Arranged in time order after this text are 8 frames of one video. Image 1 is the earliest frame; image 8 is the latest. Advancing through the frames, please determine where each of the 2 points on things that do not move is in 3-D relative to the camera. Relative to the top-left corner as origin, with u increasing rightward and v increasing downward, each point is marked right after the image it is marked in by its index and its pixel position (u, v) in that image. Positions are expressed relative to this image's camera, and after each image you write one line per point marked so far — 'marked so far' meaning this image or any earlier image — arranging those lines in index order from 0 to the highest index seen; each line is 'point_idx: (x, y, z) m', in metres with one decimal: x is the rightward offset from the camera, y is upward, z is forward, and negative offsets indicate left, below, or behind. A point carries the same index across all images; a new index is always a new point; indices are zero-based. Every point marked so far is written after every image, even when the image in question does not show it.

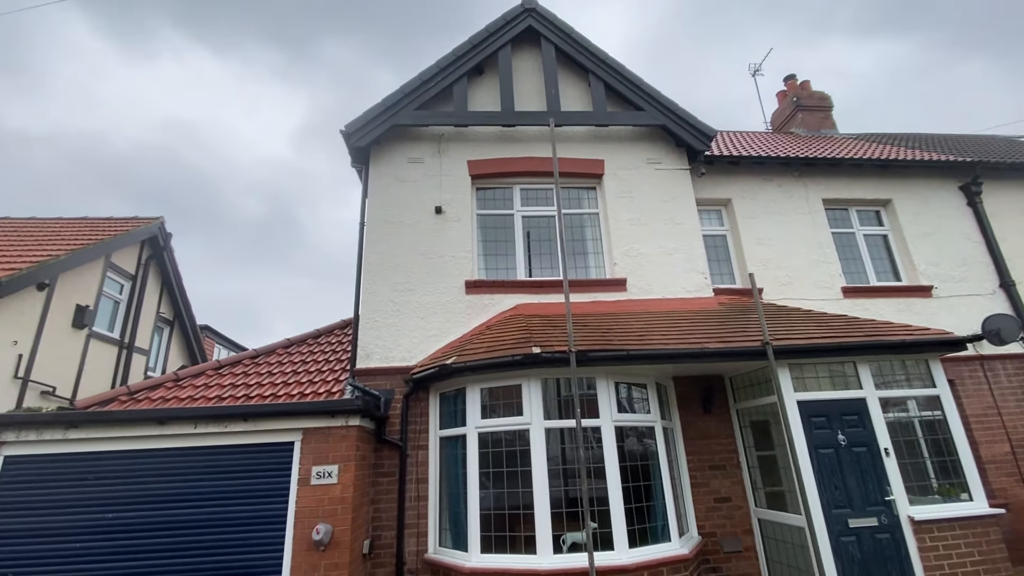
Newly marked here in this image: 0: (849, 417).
0: (+4.3, -1.6, +6.2) m
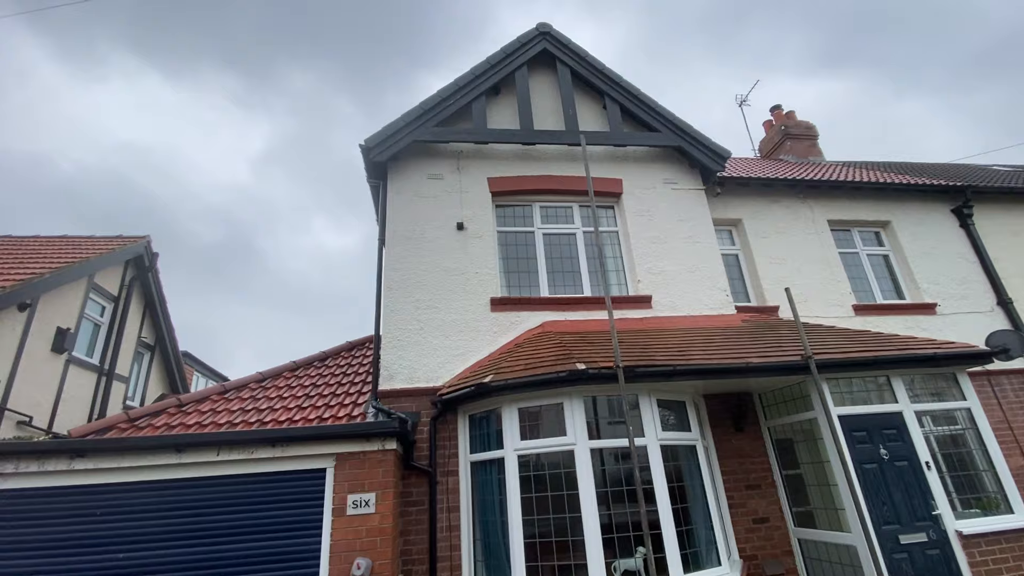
0: (+4.8, -1.8, +6.2) m
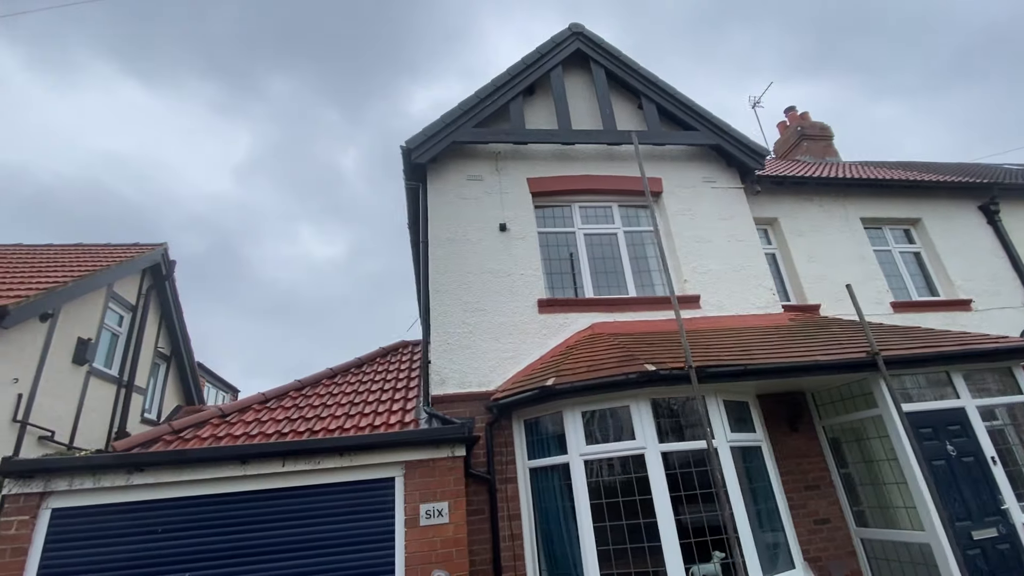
0: (+5.6, -1.8, +6.2) m
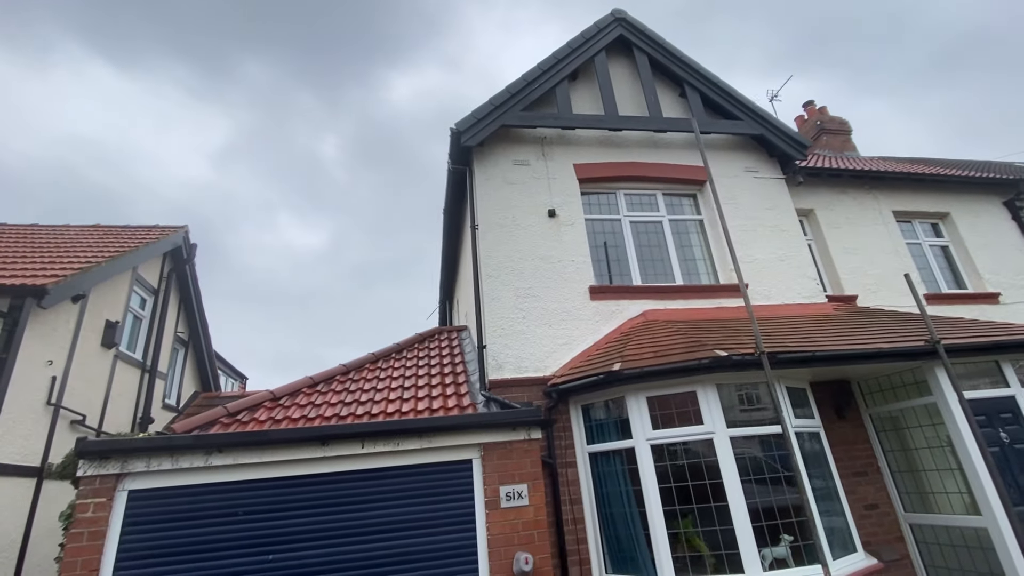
0: (+6.3, -1.6, +6.3) m
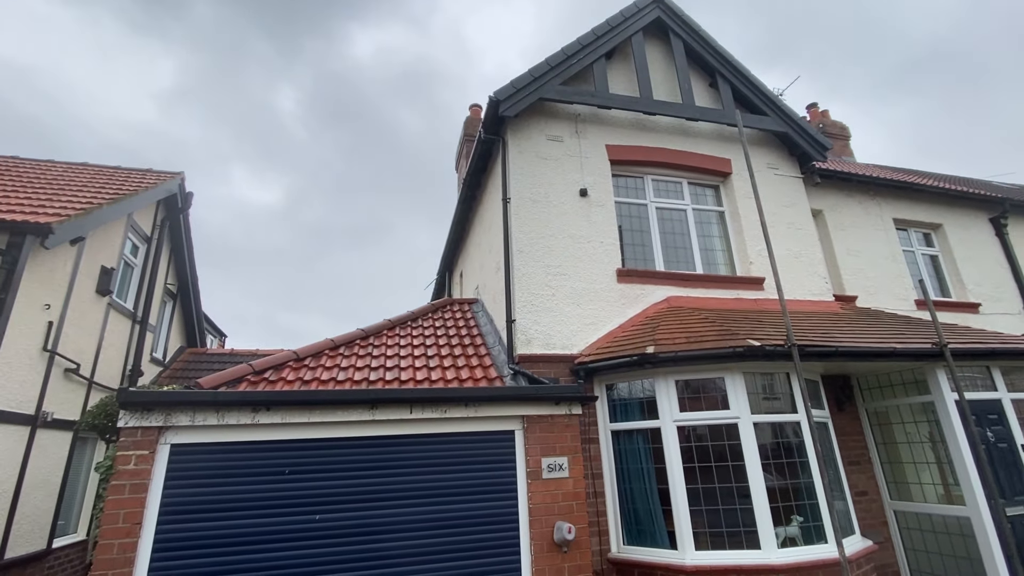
0: (+6.7, -1.8, +6.8) m
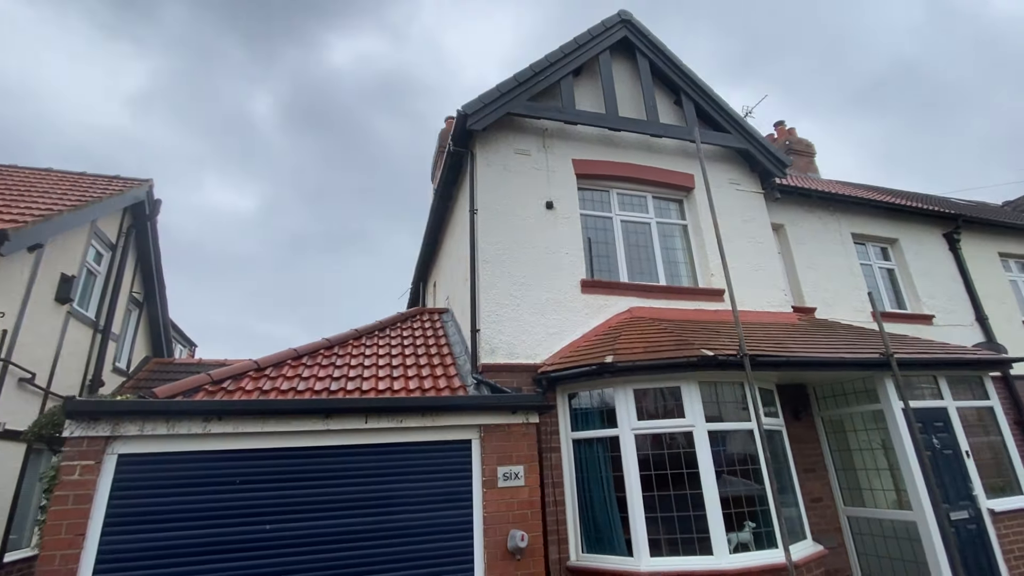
0: (+6.2, -2.0, +7.1) m
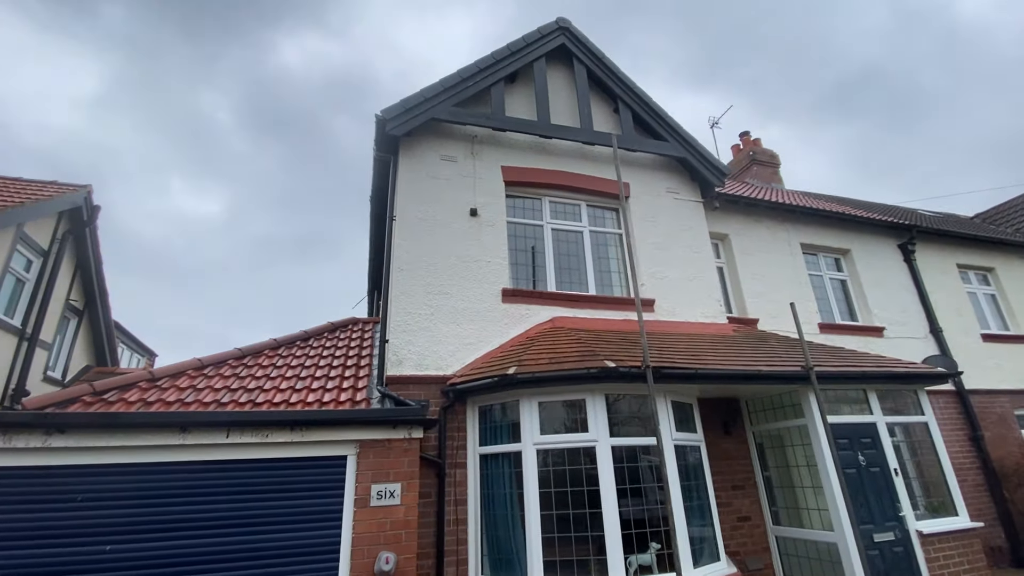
0: (+4.9, -2.1, +6.8) m
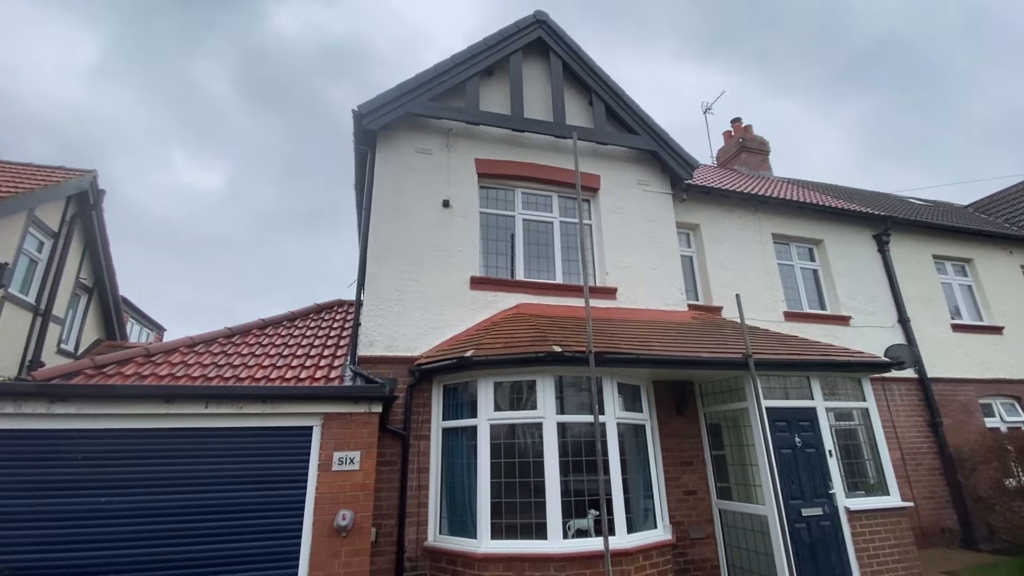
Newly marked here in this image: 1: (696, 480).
0: (+4.4, -2.0, +7.3) m
1: (+3.0, -3.1, +7.8) m
